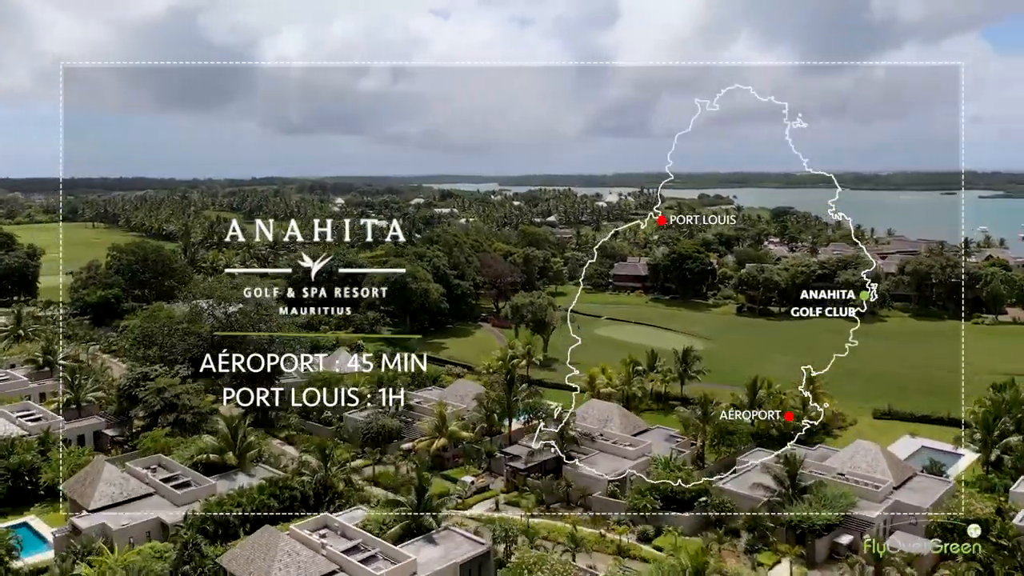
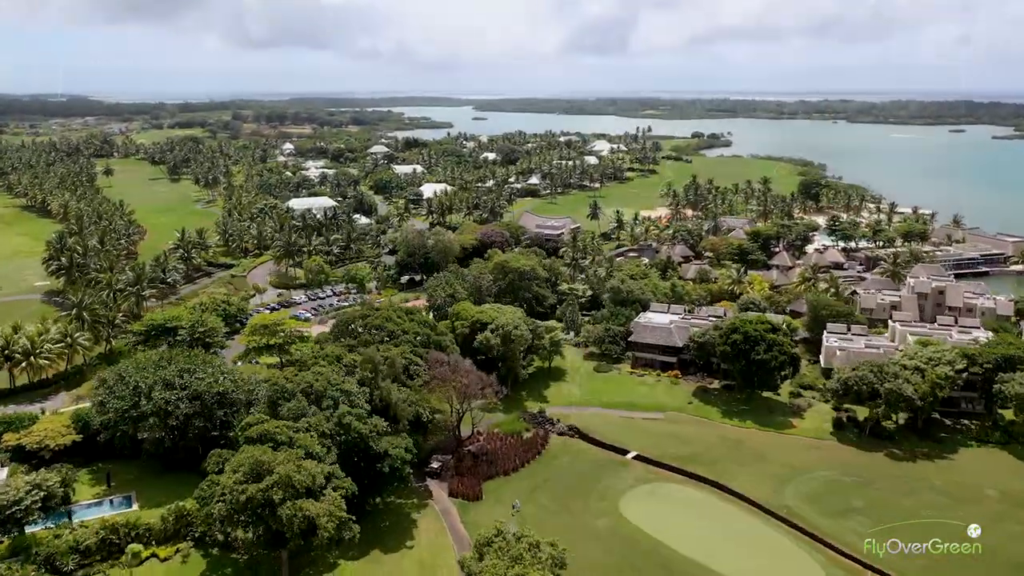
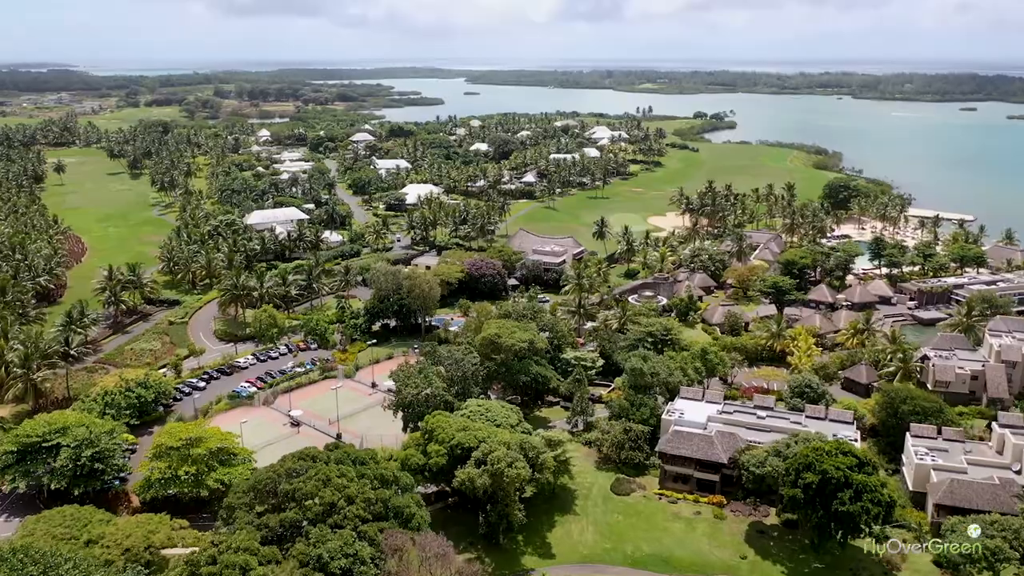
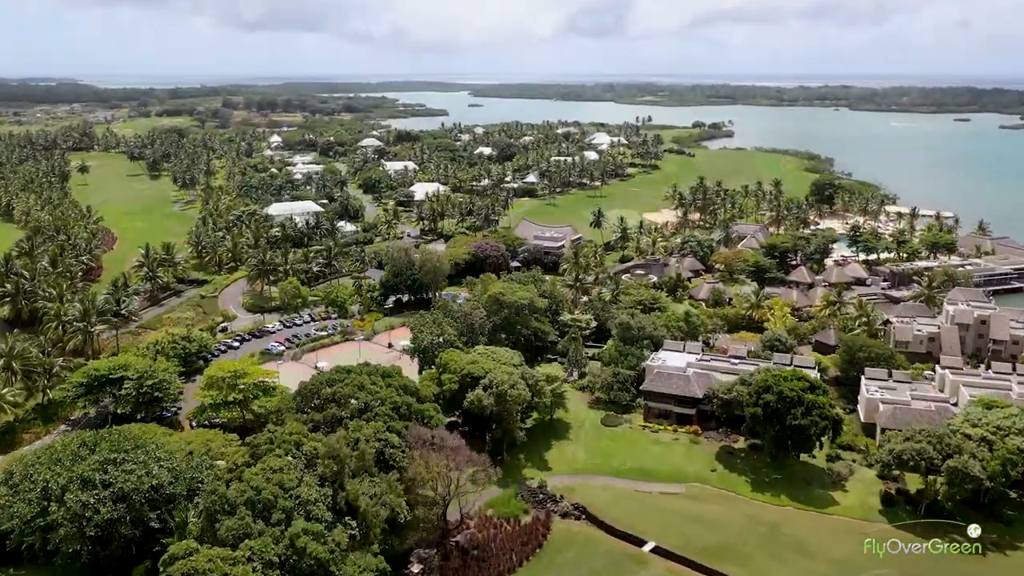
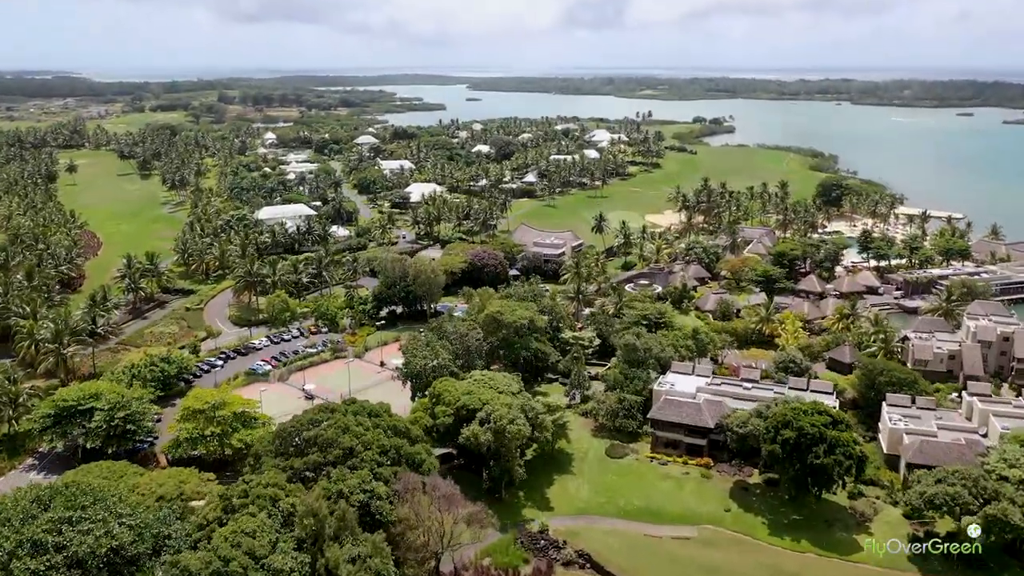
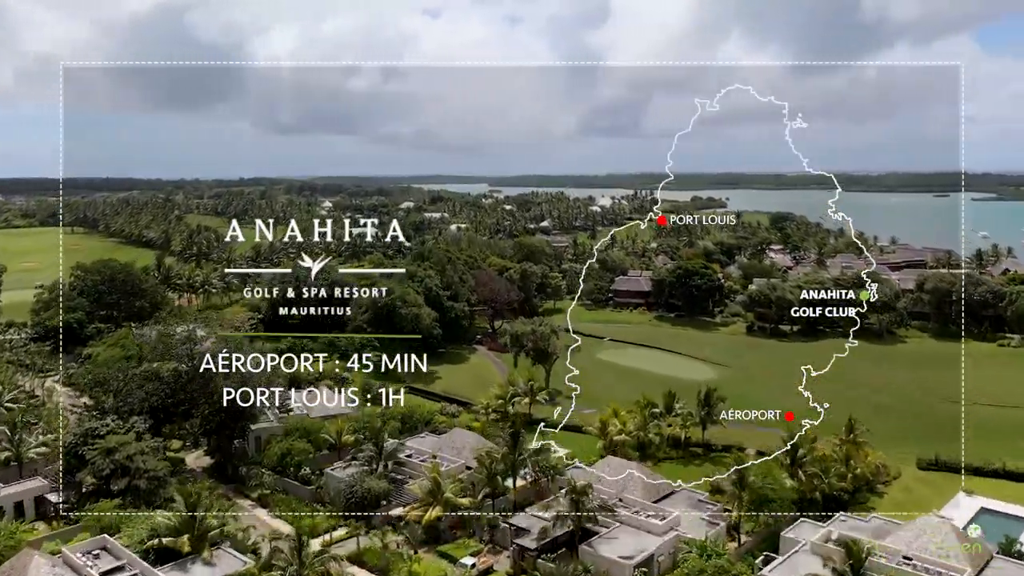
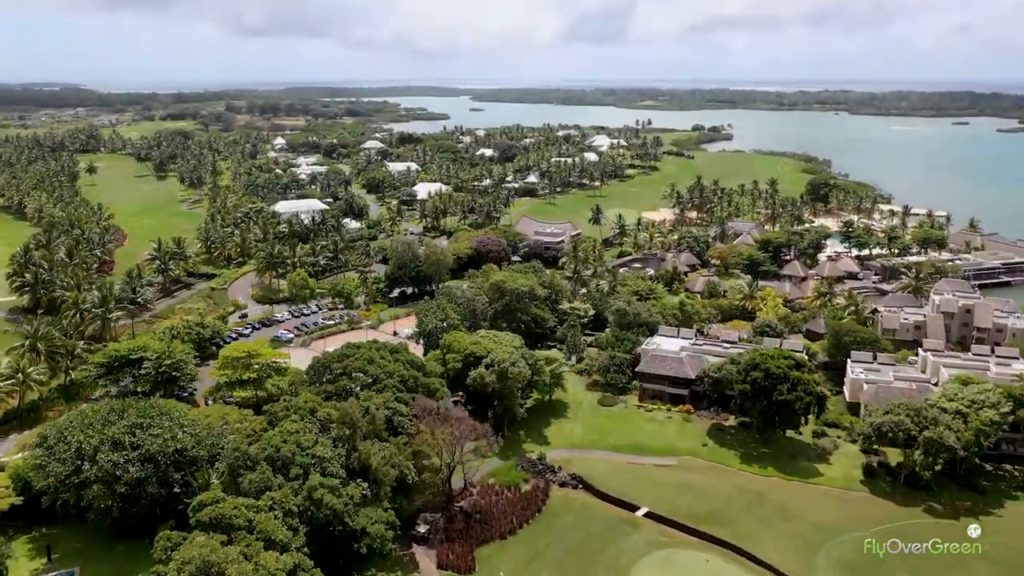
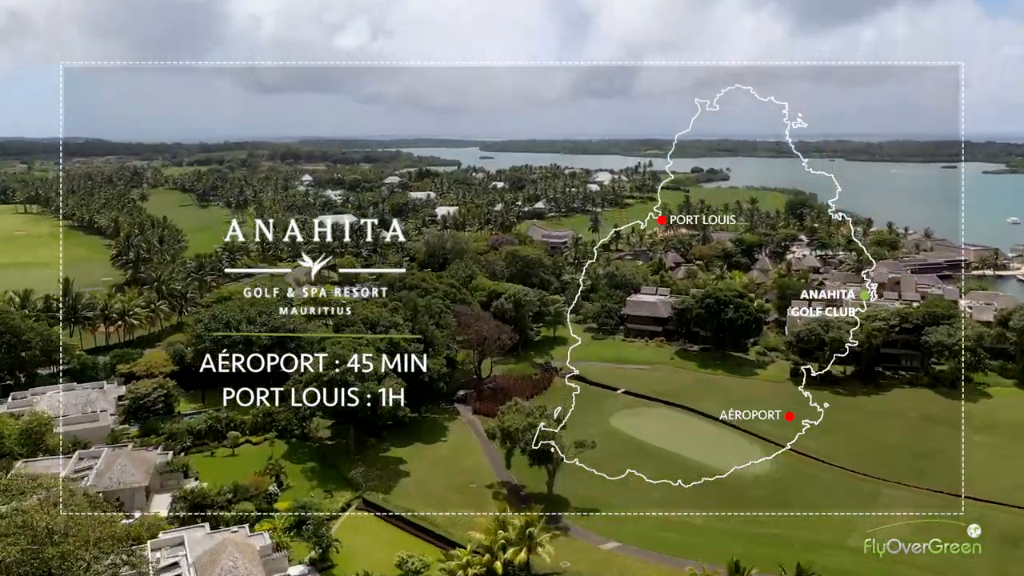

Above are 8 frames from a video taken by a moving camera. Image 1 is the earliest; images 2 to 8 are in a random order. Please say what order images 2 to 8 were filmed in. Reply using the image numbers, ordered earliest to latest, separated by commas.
6, 8, 2, 7, 4, 5, 3
